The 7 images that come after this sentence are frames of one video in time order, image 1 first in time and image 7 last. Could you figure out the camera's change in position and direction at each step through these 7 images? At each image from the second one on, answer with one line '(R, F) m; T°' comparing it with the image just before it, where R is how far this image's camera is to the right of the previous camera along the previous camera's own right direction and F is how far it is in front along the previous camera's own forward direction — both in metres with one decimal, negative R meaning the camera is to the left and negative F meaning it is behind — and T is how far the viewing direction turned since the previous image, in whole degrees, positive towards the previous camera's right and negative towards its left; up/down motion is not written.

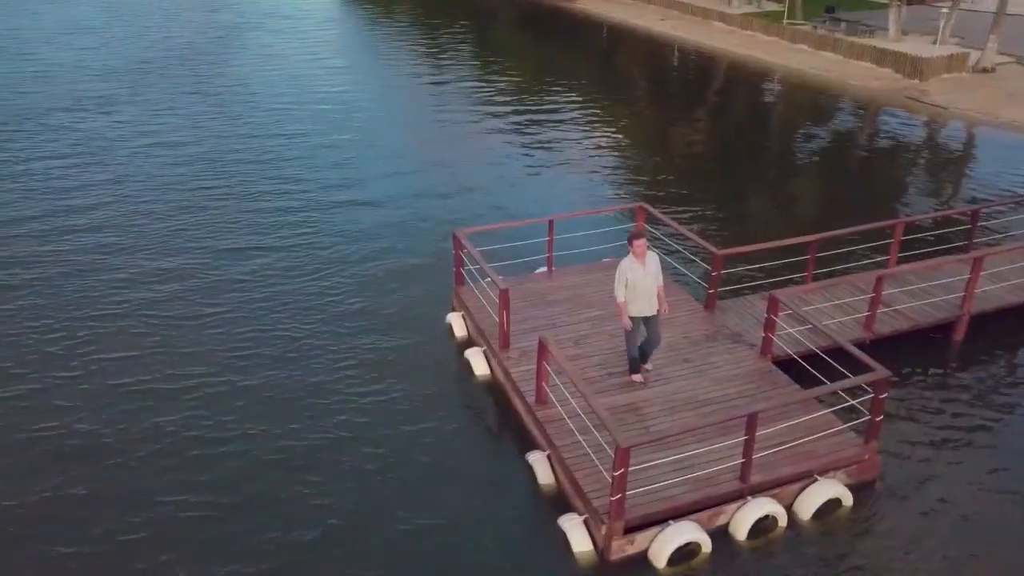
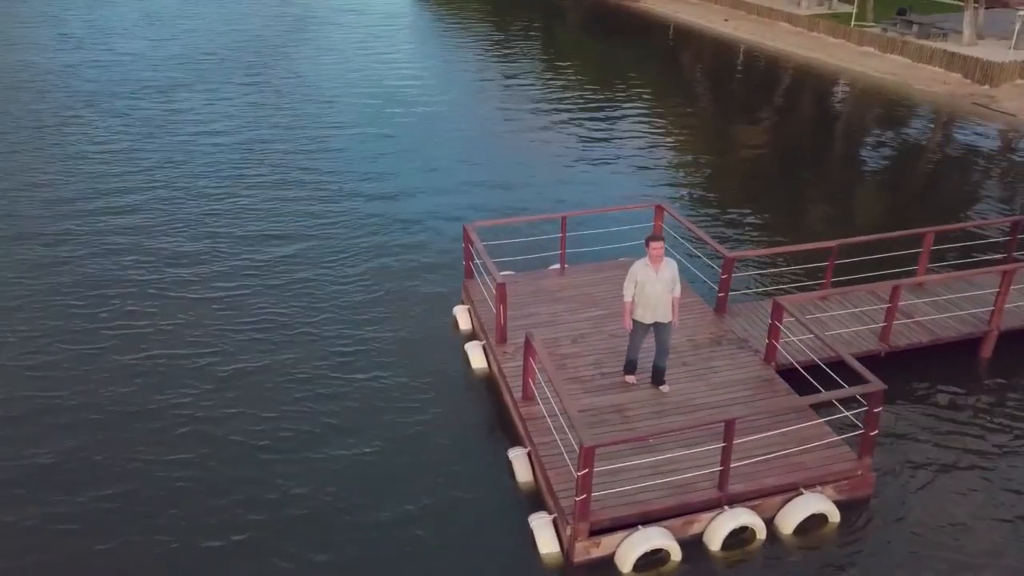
(+1.2, +0.2) m; -5°
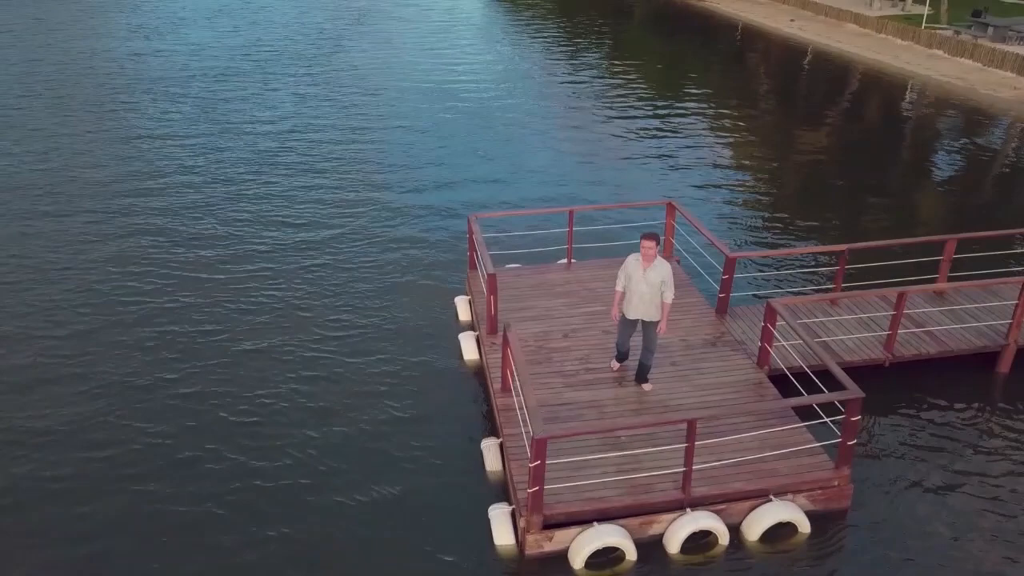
(+1.3, +0.1) m; -5°
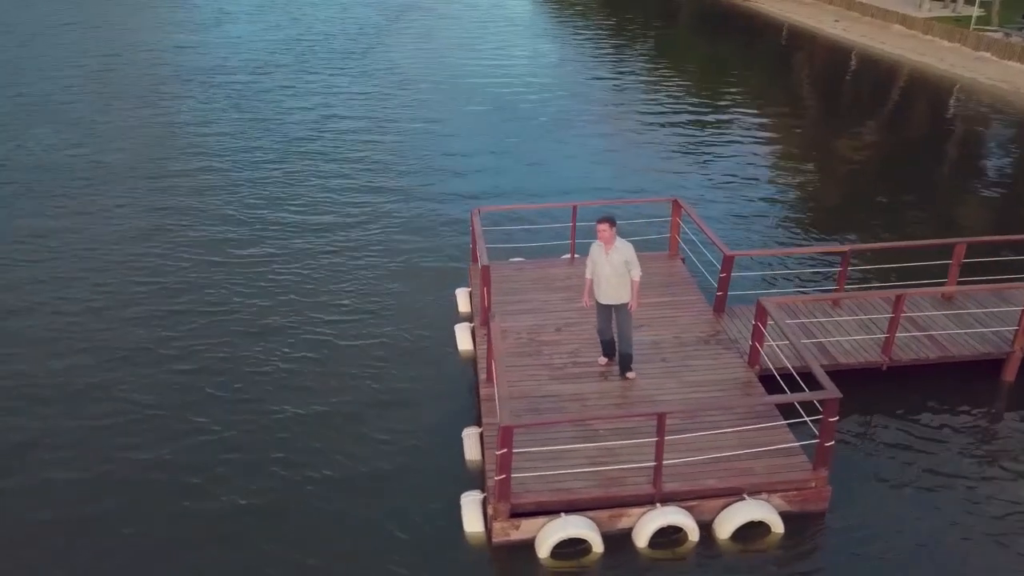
(+0.9, -0.1) m; -3°
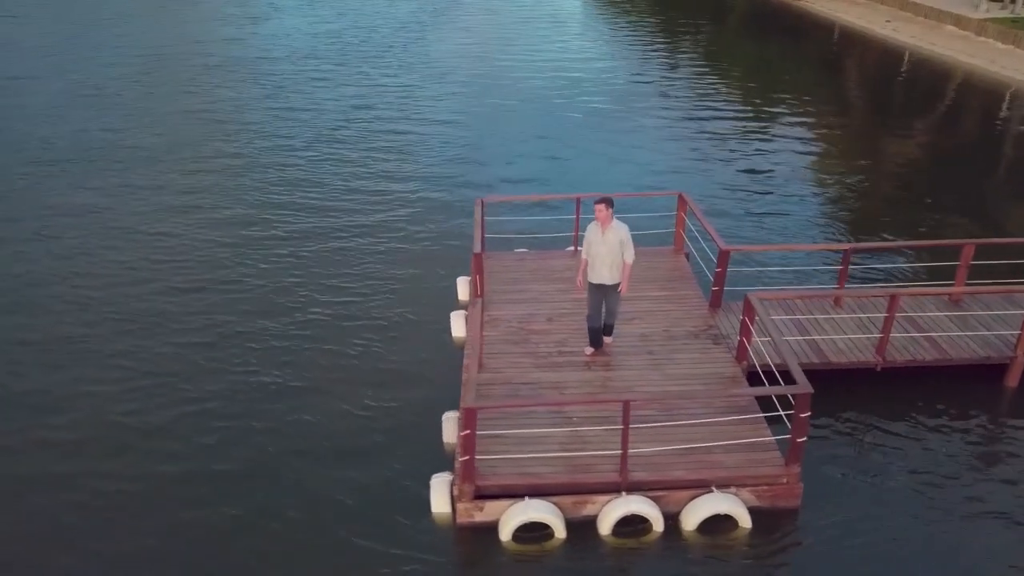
(+1.0, -0.1) m; -4°
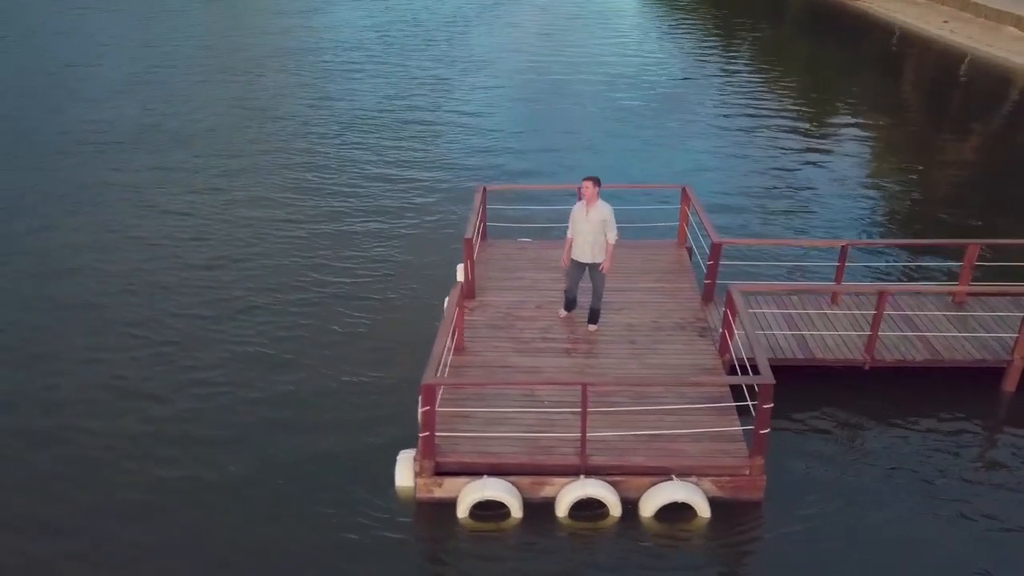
(+1.2, -0.1) m; -4°
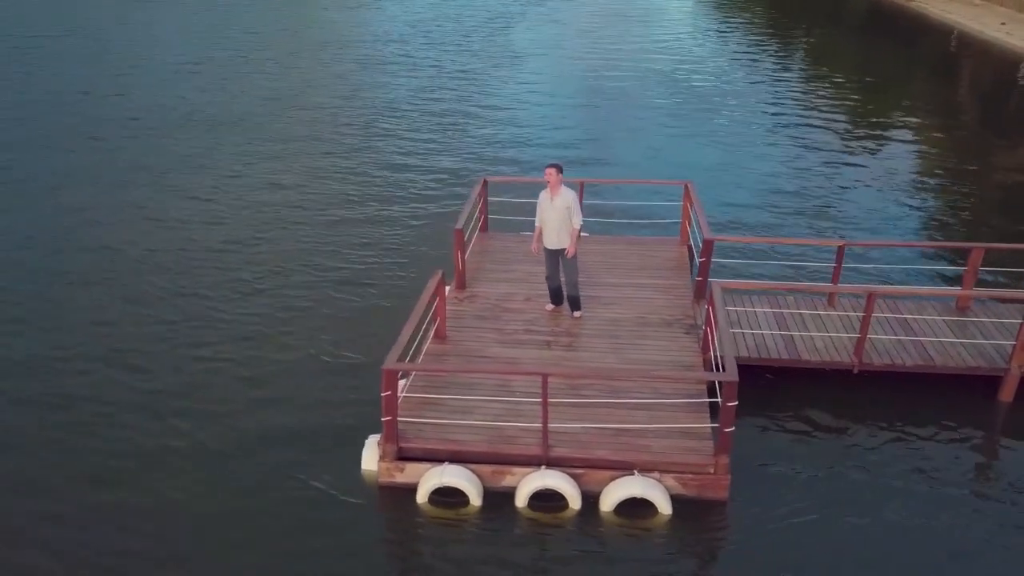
(+1.1, 0.0) m; -4°
